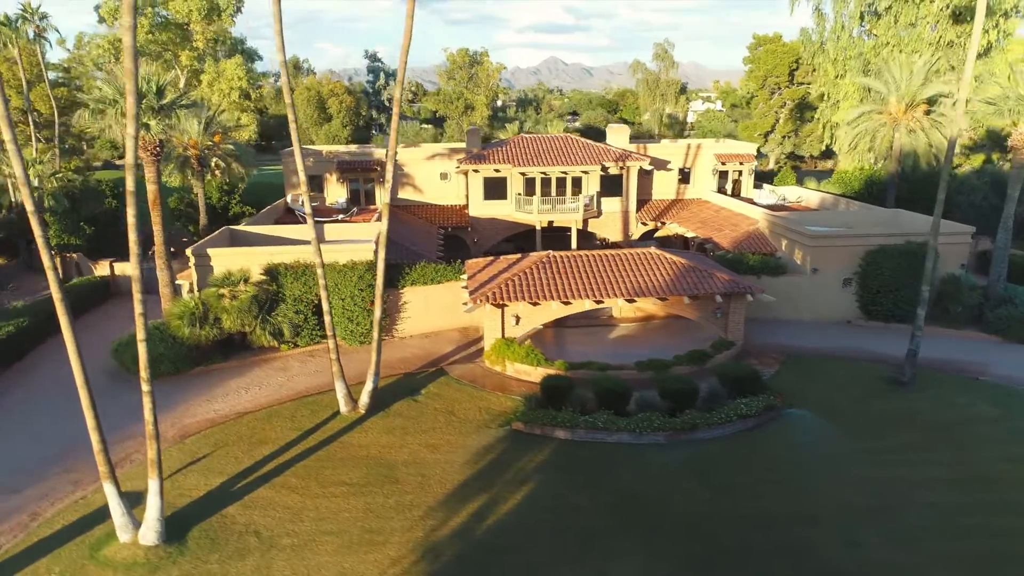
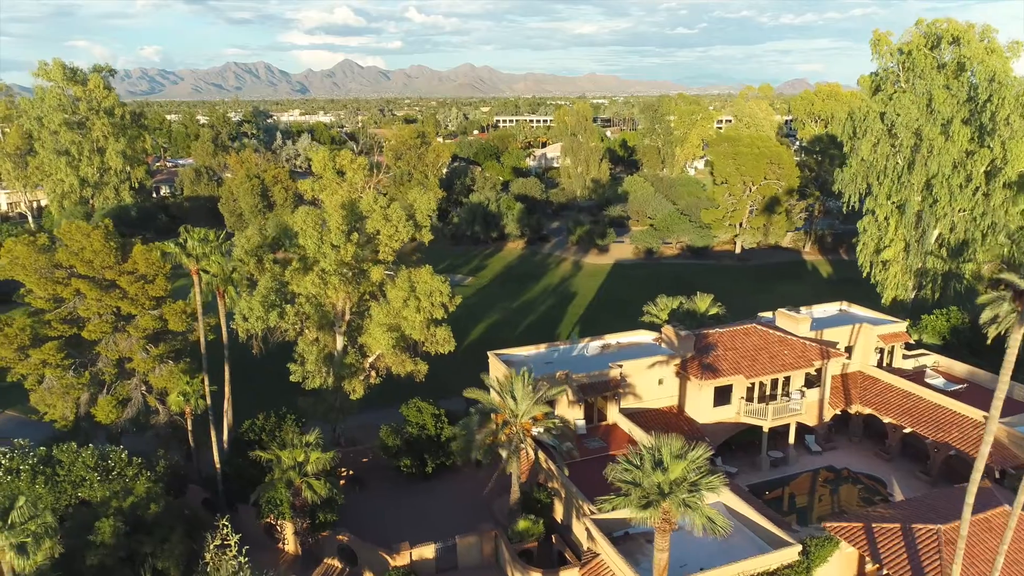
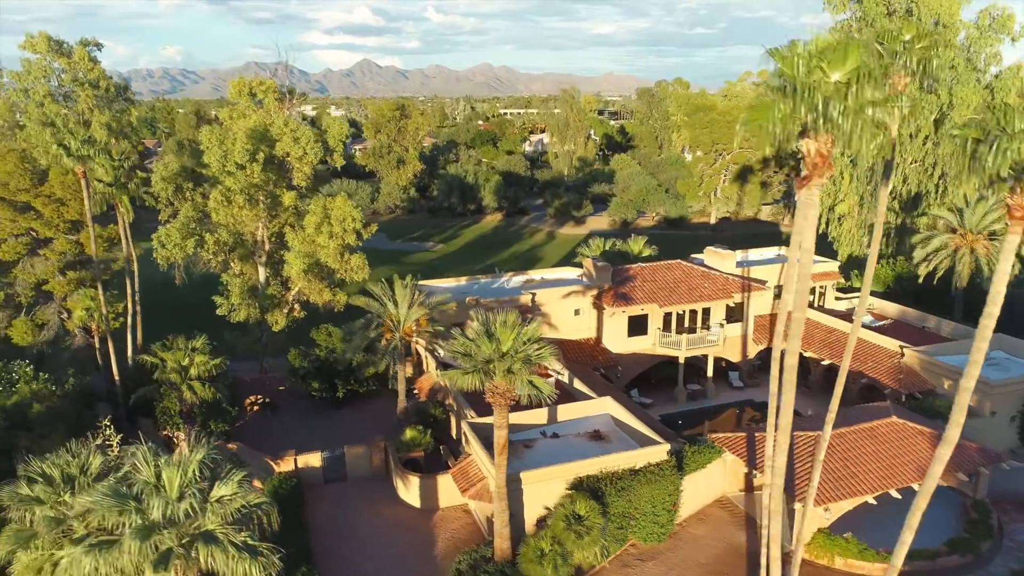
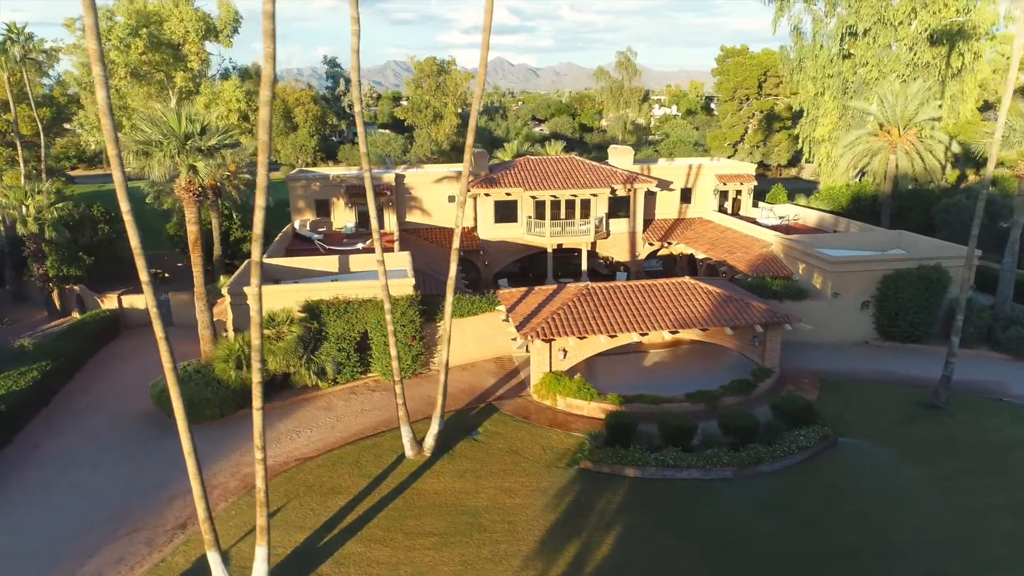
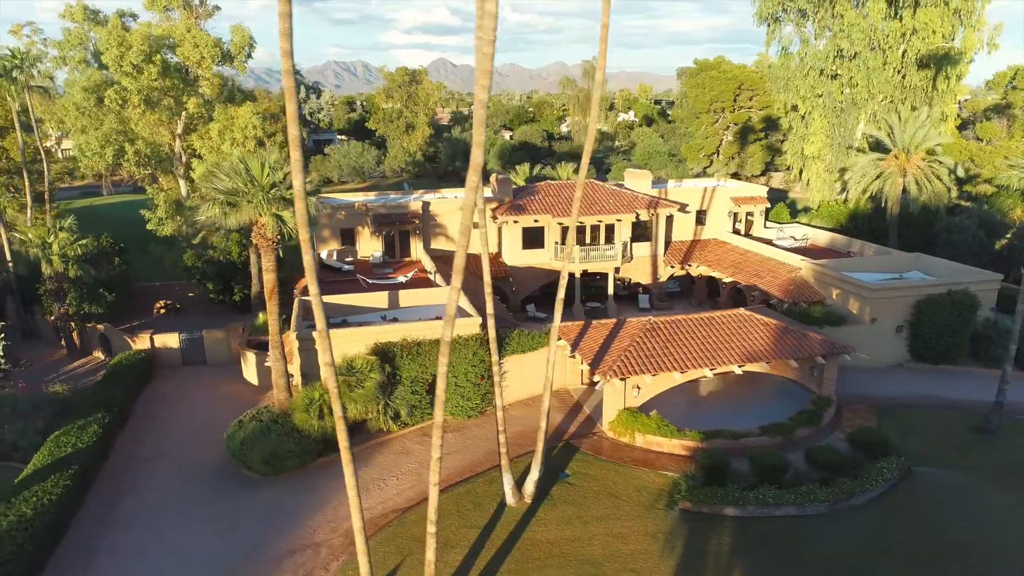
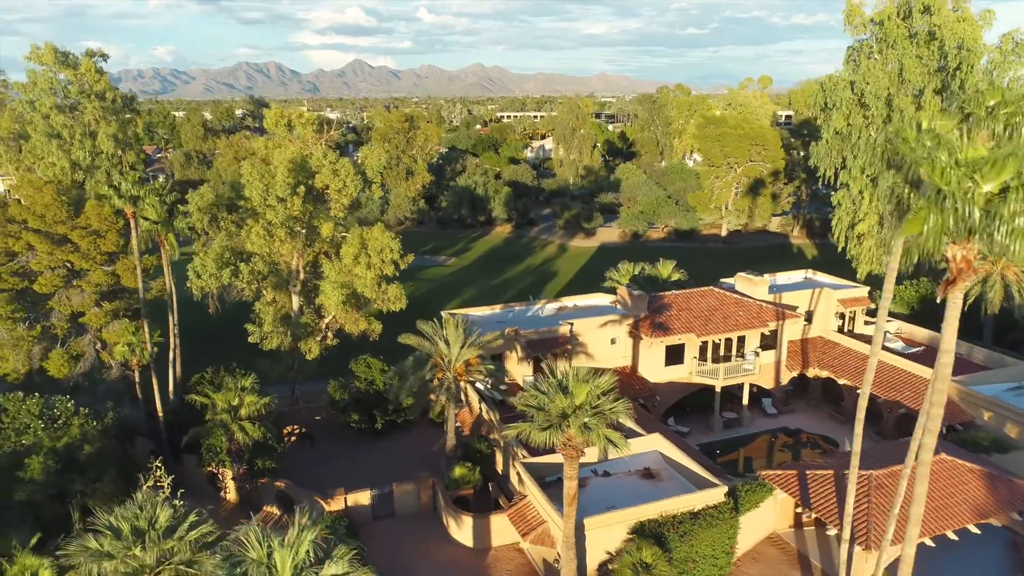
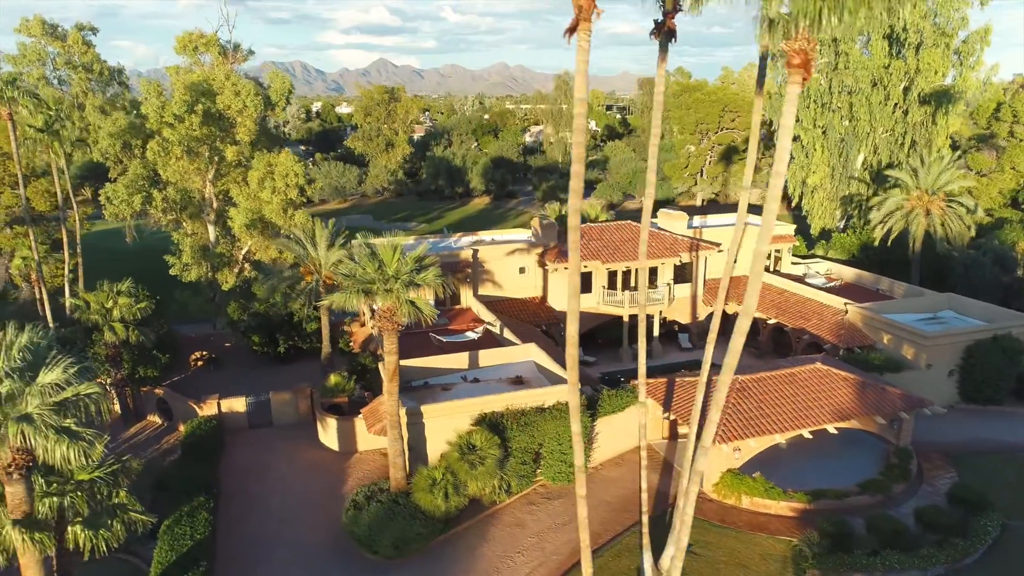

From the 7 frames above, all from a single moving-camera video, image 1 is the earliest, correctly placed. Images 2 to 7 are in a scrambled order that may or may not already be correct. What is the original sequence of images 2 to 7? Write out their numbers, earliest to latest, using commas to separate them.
4, 5, 7, 3, 6, 2
